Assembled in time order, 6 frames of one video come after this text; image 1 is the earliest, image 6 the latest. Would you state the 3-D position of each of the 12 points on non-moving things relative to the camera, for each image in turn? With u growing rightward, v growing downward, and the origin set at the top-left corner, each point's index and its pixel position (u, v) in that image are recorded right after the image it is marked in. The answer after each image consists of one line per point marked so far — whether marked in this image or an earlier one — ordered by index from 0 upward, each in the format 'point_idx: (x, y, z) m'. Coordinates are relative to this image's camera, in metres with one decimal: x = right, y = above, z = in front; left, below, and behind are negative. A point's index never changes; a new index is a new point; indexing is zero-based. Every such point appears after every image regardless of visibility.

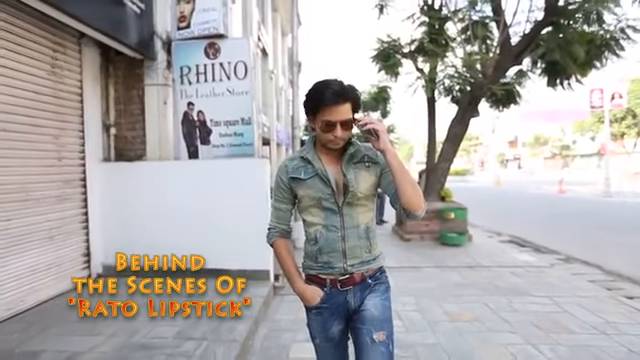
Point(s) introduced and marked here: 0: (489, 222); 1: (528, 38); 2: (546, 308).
0: (+5.0, -1.3, +15.9) m
1: (+4.0, +2.8, +10.4) m
2: (+2.3, -1.3, +5.5) m
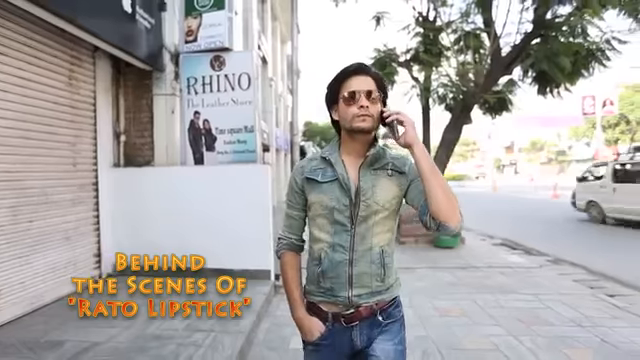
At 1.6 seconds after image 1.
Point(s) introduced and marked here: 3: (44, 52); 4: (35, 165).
0: (+5.0, -1.4, +16.3) m
1: (+4.0, +2.7, +10.8) m
2: (+2.3, -1.4, +5.9) m
3: (-2.7, +1.2, +5.2) m
4: (-2.7, +0.2, +5.2) m
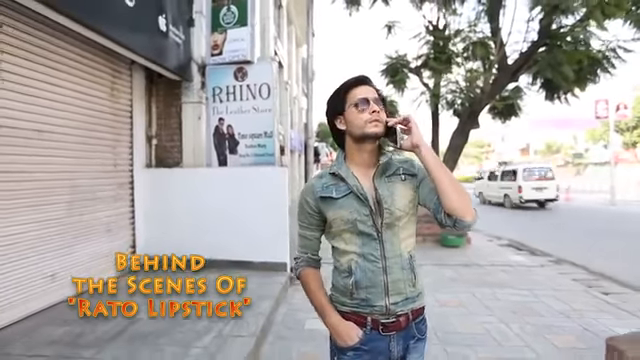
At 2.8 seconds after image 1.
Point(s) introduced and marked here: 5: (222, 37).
0: (+5.4, -1.5, +16.8) m
1: (+4.3, +2.6, +11.3) m
2: (+2.5, -1.4, +6.4) m
3: (-2.6, +1.2, +5.8) m
4: (-2.6, +0.2, +5.9) m
5: (-1.4, +2.1, +7.7) m
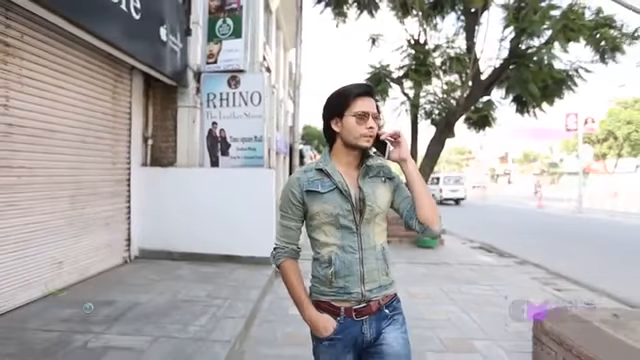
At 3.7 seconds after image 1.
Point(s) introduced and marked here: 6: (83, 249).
0: (+4.8, -1.7, +17.6) m
1: (+4.0, +2.5, +12.1) m
2: (+2.2, -1.5, +7.1) m
3: (-2.7, +1.3, +6.4) m
4: (-2.8, +0.2, +6.4) m
5: (-1.6, +2.1, +8.3) m
6: (-2.8, -0.8, +6.3) m
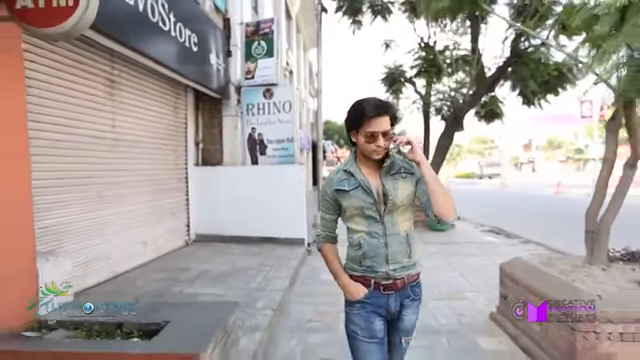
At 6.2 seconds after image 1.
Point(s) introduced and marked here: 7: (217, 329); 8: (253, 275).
0: (+5.7, -1.3, +18.9) m
1: (+4.5, +2.7, +13.4) m
2: (+2.6, -1.3, +8.5) m
3: (-2.4, +1.3, +8.0) m
4: (-2.4, +0.2, +8.0) m
5: (-1.2, +2.2, +9.9) m
6: (-2.5, -0.8, +7.9) m
7: (-0.6, -0.9, +3.1) m
8: (-0.8, -1.2, +6.5) m
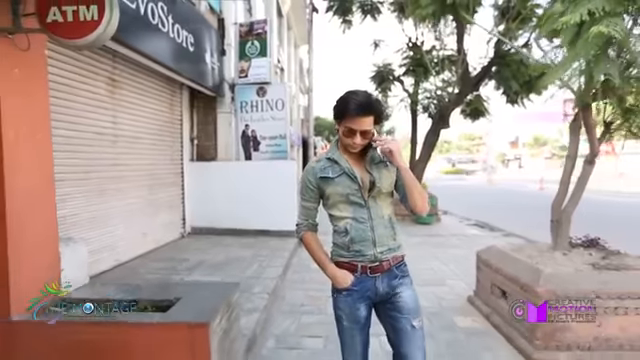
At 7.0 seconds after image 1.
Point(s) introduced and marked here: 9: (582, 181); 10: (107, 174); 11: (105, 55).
0: (+5.3, -1.2, +19.4) m
1: (+4.3, +2.9, +13.9) m
2: (+2.5, -1.2, +9.0) m
3: (-2.6, +1.4, +8.4) m
4: (-2.6, +0.3, +8.4) m
5: (-1.4, +2.3, +10.2) m
6: (-2.6, -0.7, +8.3) m
7: (-0.6, -0.8, +3.5) m
8: (-0.9, -1.1, +6.9) m
9: (+2.3, 0.0, +4.7) m
10: (-2.6, +0.1, +6.6) m
11: (-2.6, +1.5, +6.5) m
